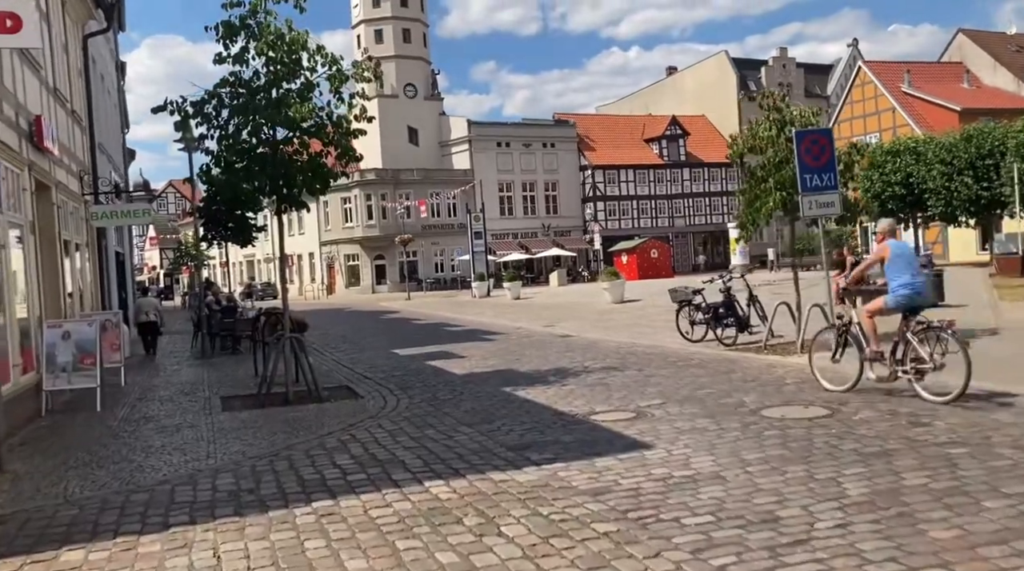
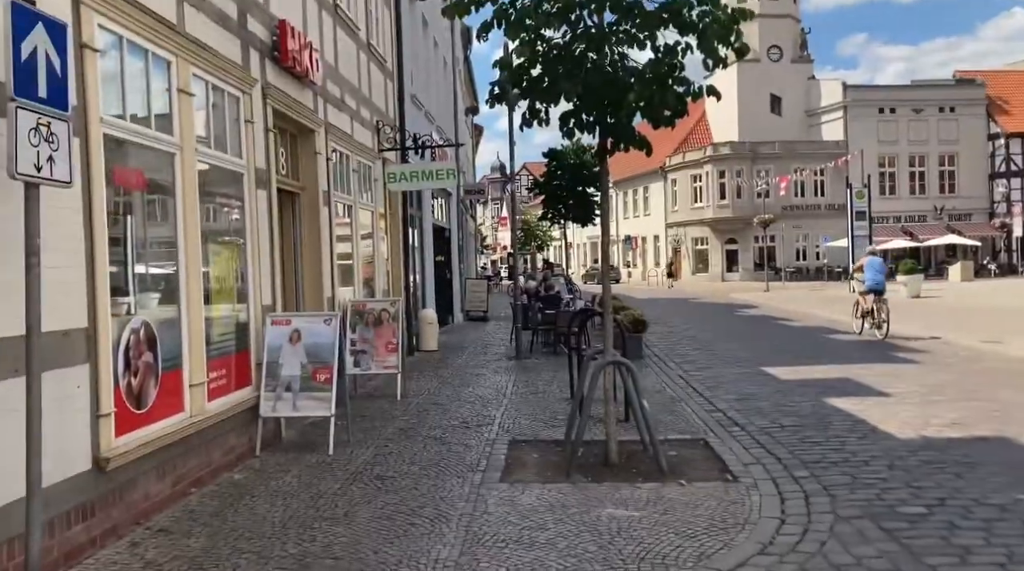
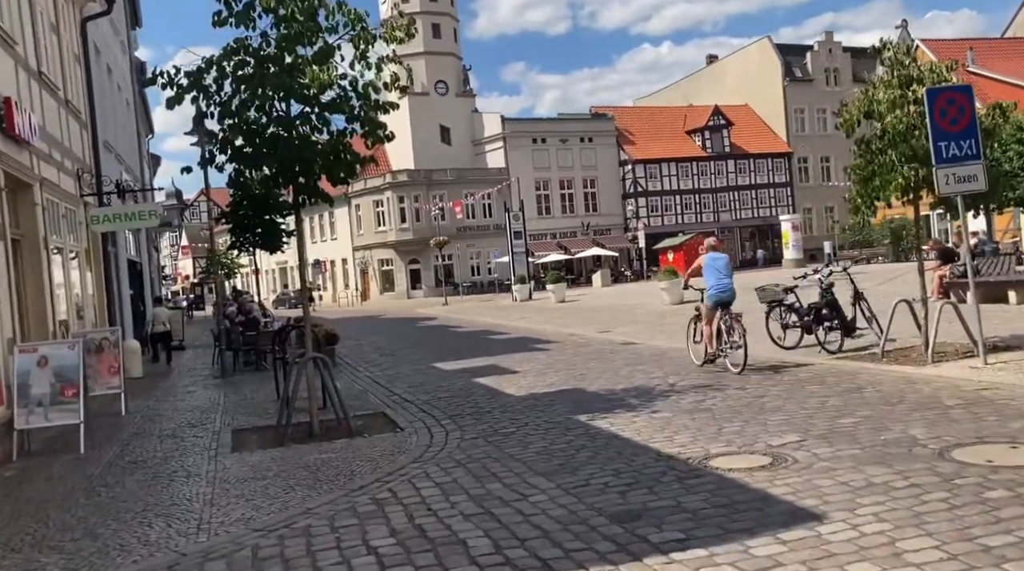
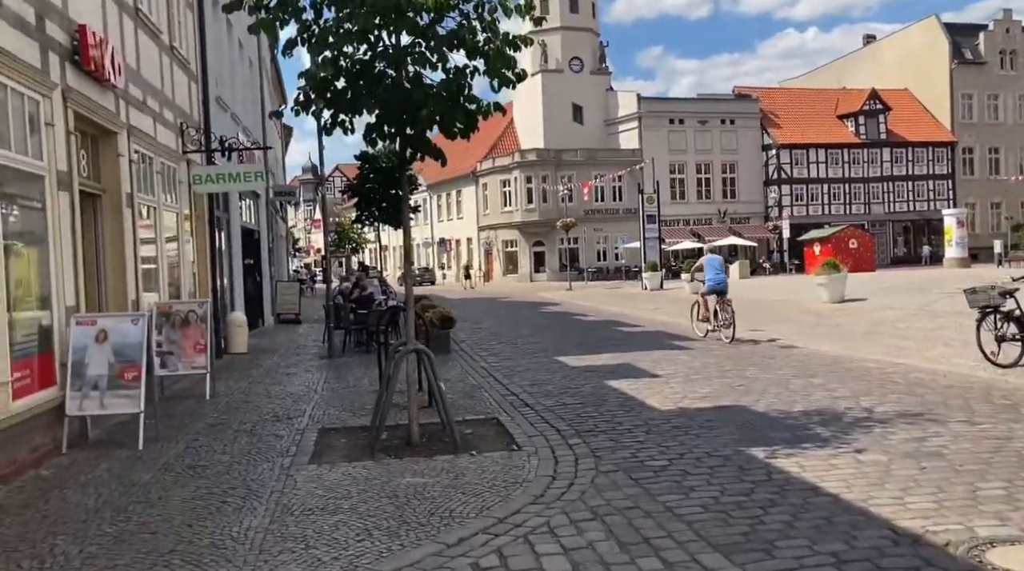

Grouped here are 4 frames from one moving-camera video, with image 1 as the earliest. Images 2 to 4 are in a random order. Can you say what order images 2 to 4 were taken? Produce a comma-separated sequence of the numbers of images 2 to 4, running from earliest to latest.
3, 4, 2
